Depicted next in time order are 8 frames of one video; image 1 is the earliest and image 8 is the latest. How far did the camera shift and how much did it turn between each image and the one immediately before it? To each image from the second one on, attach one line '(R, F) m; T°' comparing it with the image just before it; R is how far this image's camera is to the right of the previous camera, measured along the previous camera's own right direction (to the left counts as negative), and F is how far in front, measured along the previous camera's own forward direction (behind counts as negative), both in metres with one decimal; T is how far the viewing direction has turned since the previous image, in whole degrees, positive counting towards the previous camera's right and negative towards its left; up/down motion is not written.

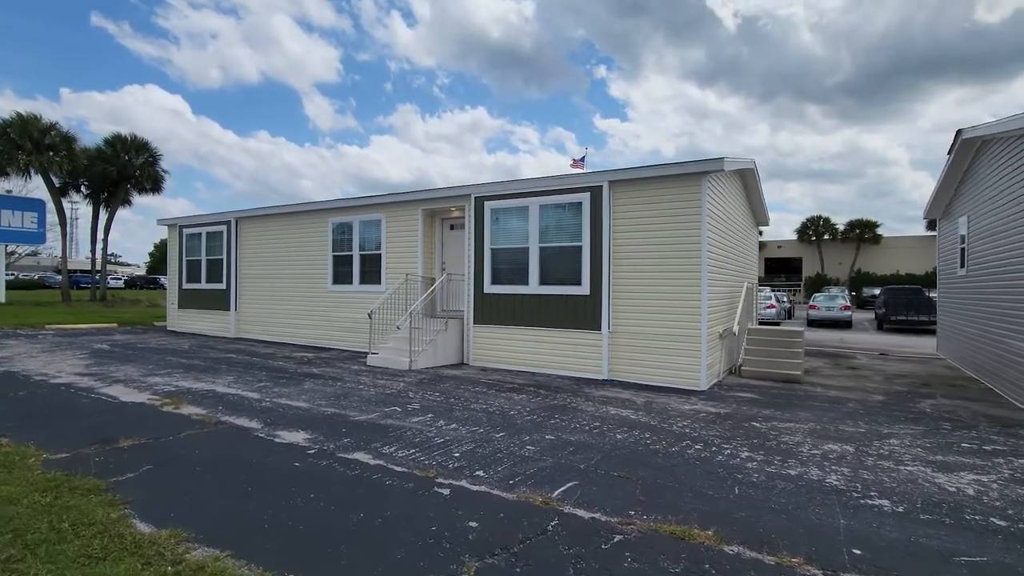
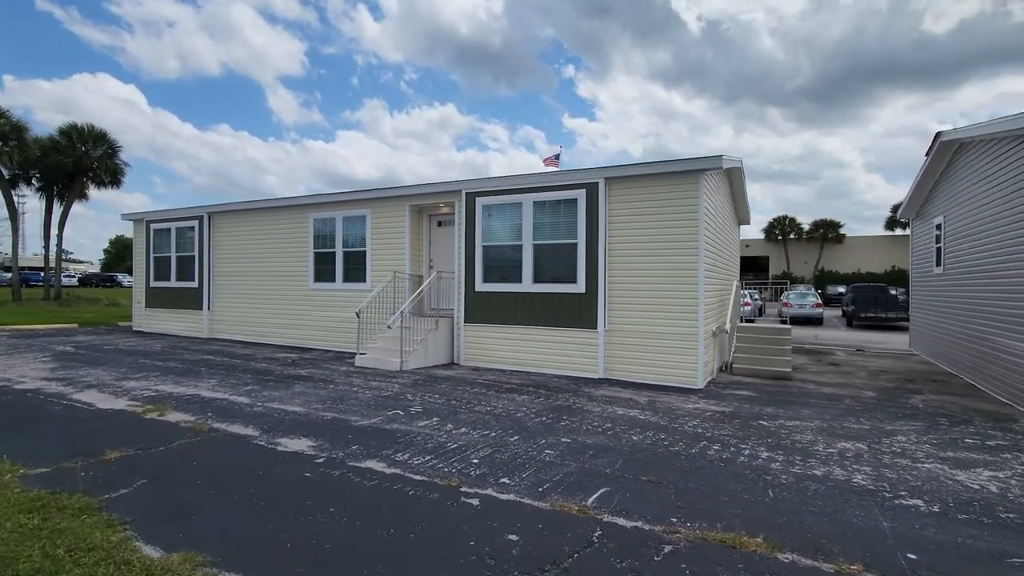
(-0.4, +0.2) m; +3°
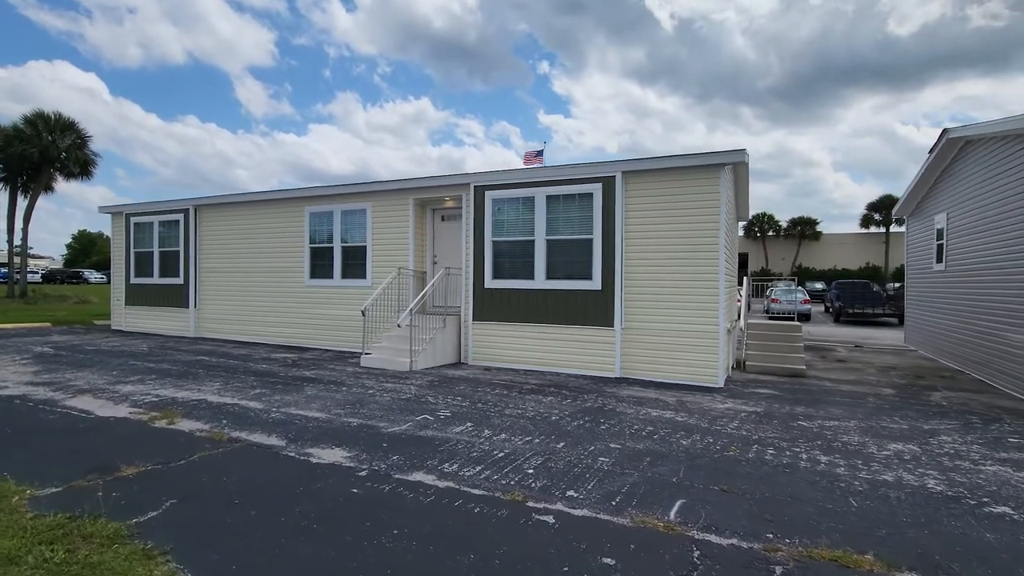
(-0.6, +0.3) m; +2°
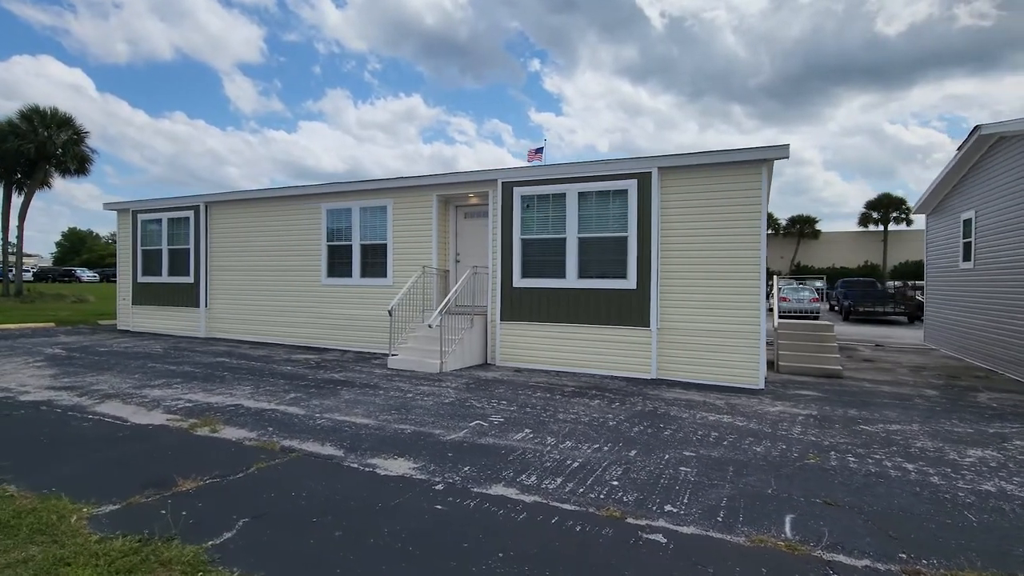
(-0.6, +0.2) m; +1°
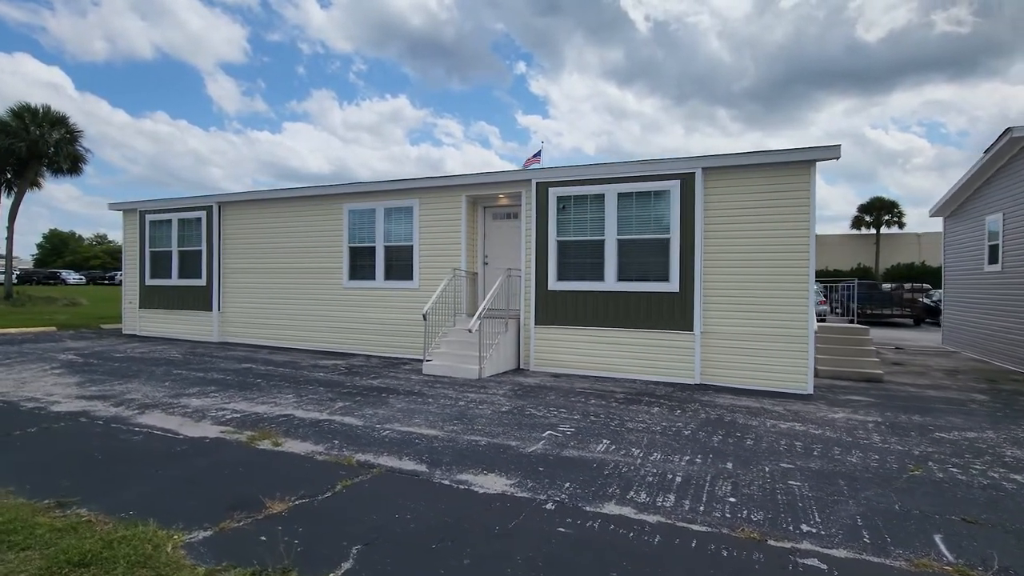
(-0.8, +0.2) m; +1°
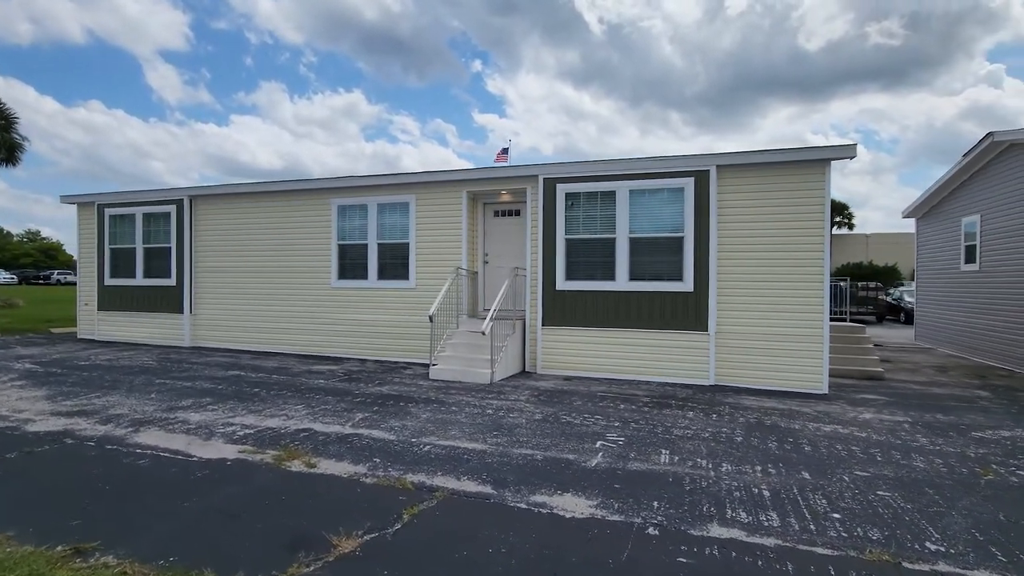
(-0.8, +0.4) m; +4°
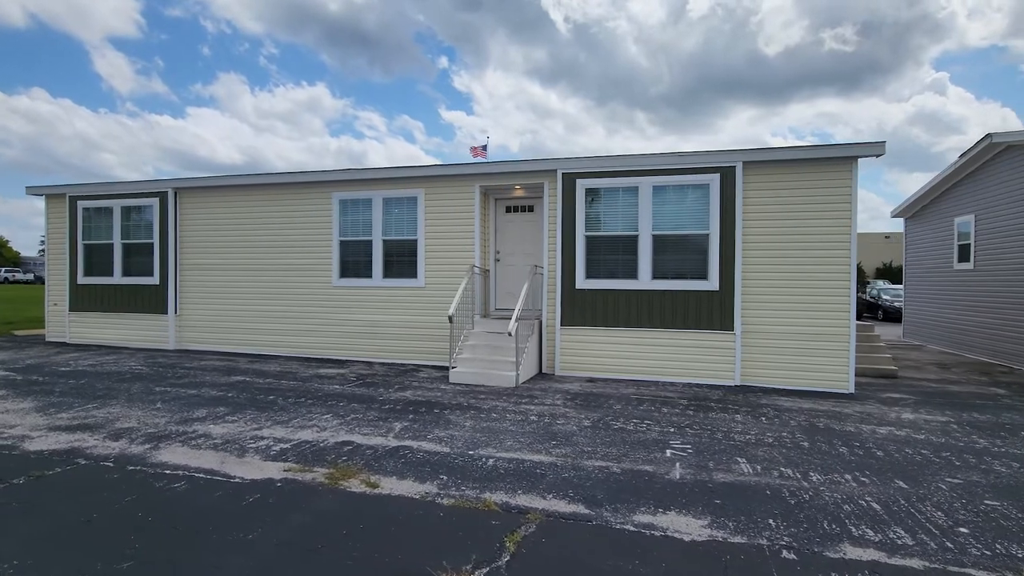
(-0.8, +0.4) m; +3°
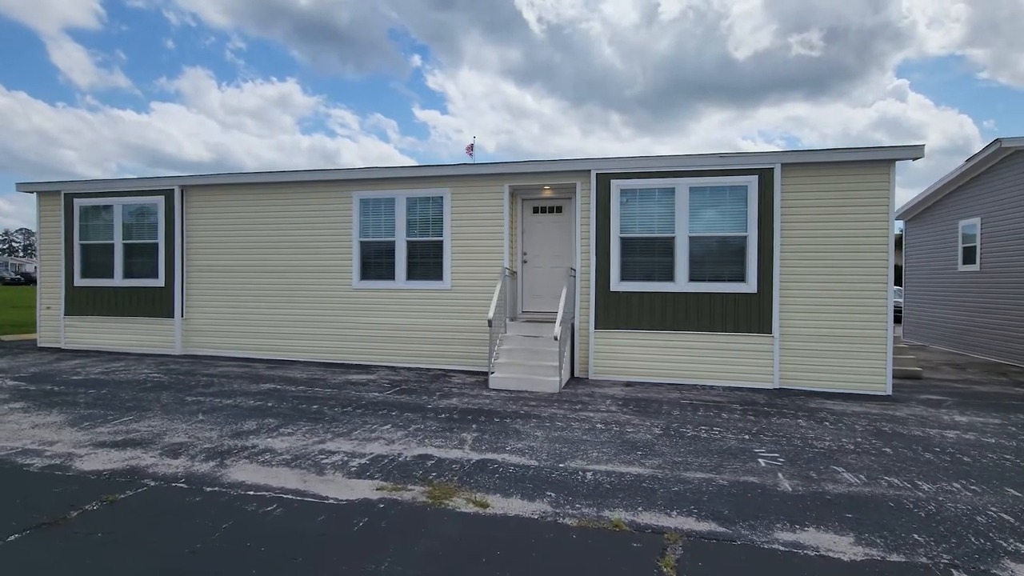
(-0.9, +0.2) m; +3°
